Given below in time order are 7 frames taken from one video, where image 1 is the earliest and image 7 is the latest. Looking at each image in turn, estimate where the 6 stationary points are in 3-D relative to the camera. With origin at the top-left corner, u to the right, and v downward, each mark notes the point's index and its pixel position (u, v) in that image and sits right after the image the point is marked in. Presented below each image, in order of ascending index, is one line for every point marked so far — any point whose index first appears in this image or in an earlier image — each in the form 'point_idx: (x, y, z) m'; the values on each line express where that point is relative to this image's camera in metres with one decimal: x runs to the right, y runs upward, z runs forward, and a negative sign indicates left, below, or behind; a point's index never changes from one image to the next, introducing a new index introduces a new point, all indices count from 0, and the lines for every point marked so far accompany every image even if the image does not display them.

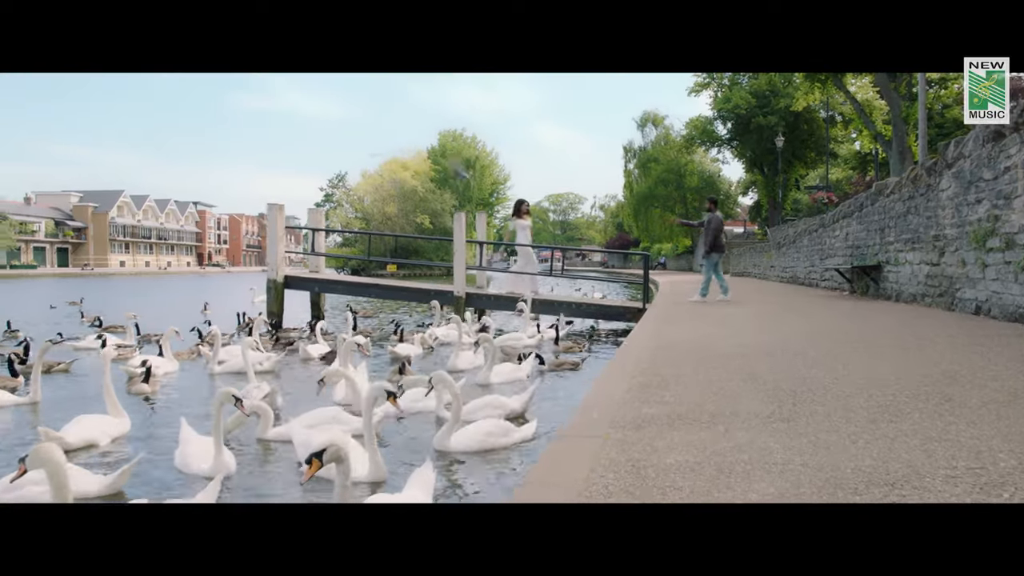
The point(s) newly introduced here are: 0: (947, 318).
0: (+5.9, -0.4, +10.3) m
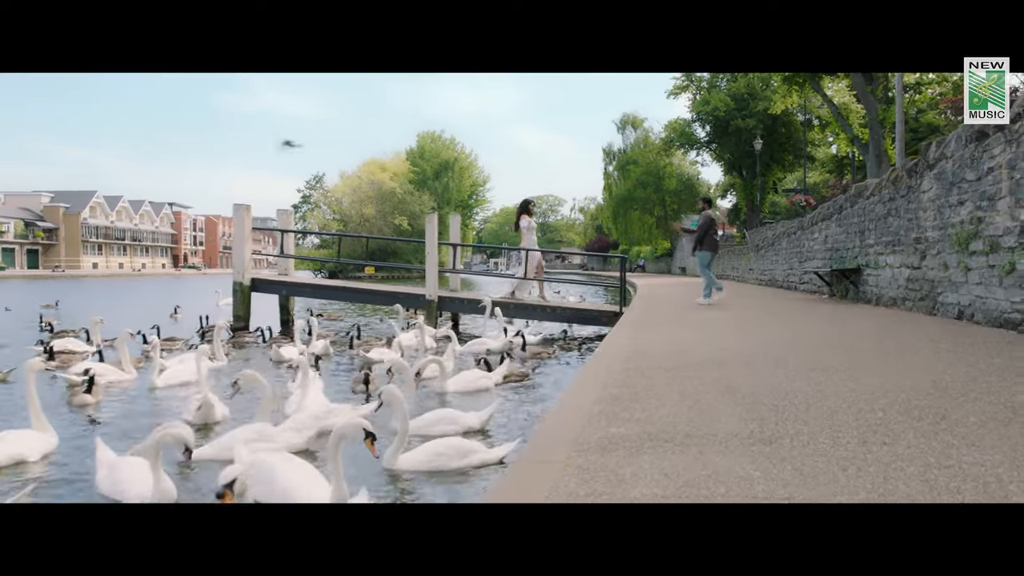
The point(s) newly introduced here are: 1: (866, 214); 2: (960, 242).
0: (+5.5, -0.5, +10.0) m
1: (+6.8, +1.5, +14.6) m
2: (+5.9, +0.6, +10.0) m
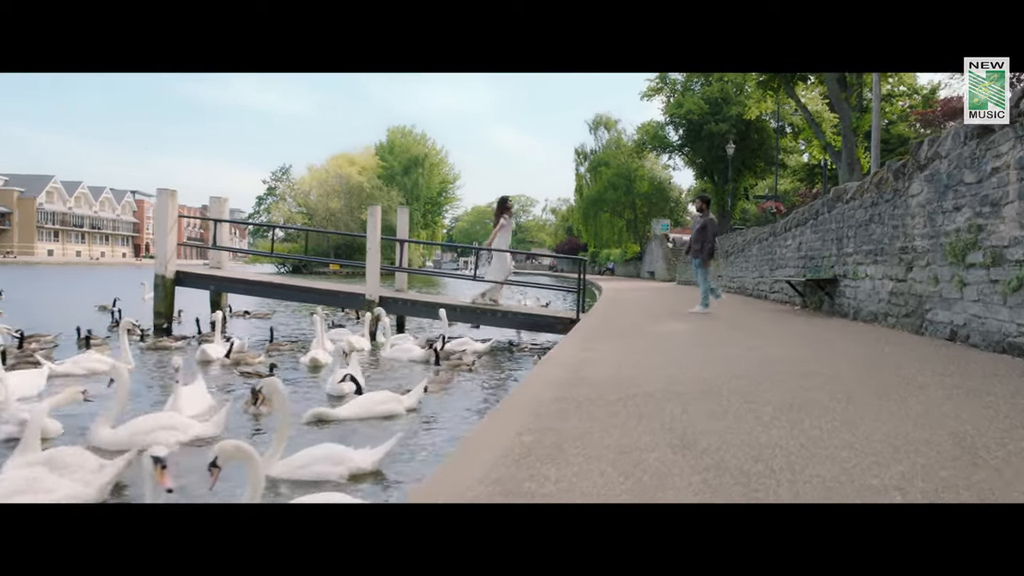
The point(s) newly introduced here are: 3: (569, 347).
0: (+4.7, -0.6, +8.8) m
1: (+5.9, +1.2, +13.4) m
2: (+5.1, +0.4, +8.8) m
3: (+0.6, -0.7, +8.5) m
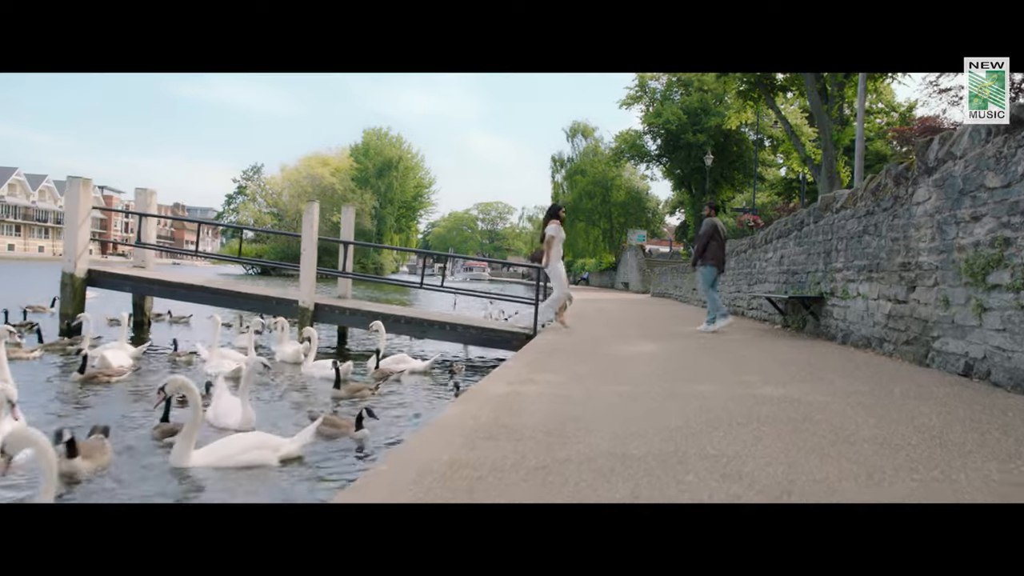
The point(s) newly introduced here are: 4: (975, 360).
0: (+4.0, -0.9, +7.3) m
1: (+5.1, +0.9, +12.0) m
2: (+4.5, +0.2, +7.3) m
3: (-0.1, -0.8, +6.9) m
4: (+4.4, -0.7, +7.2) m
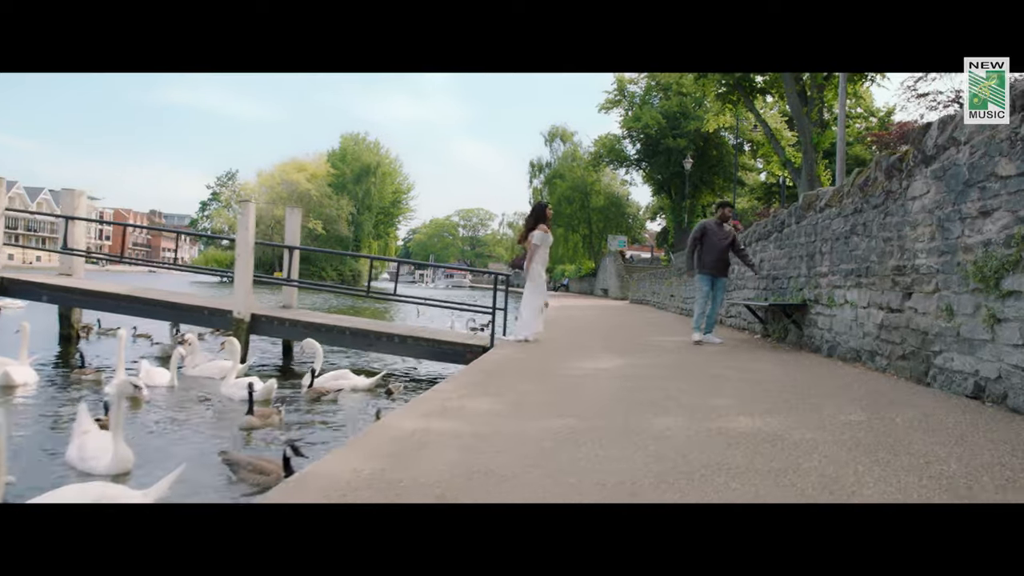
0: (+3.4, -0.9, +6.2) m
1: (+4.4, +0.8, +10.9) m
2: (+3.9, +0.1, +6.2) m
3: (-0.6, -0.9, +5.6) m
4: (+3.8, -0.7, +6.1) m
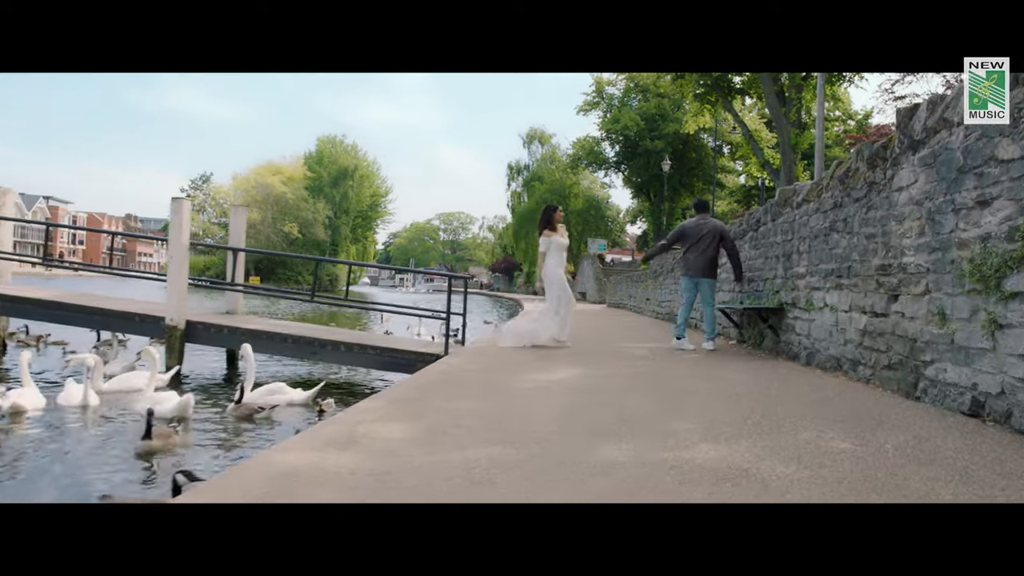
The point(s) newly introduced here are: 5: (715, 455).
0: (+2.9, -0.9, +5.3) m
1: (+3.8, +0.8, +10.1) m
2: (+3.3, +0.1, +5.4) m
3: (-1.1, -0.9, +4.7) m
4: (+3.3, -0.7, +5.3) m
5: (+1.2, -0.9, +4.1) m
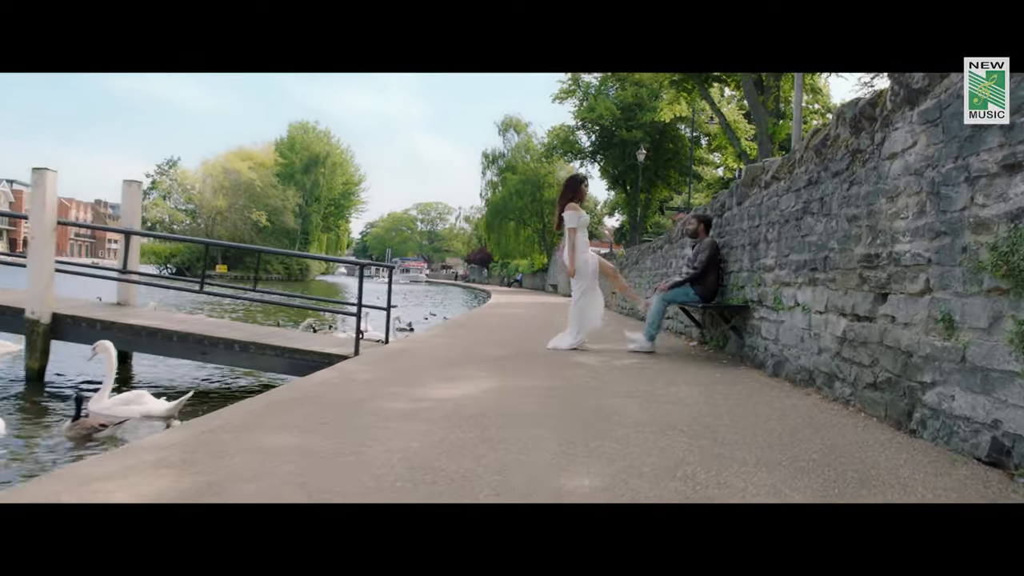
0: (+2.0, -0.9, +3.8) m
1: (+2.8, +0.8, +8.5) m
2: (+2.5, +0.1, +3.8) m
3: (-2.0, -0.8, +3.0) m
4: (+2.5, -0.7, +3.7) m
5: (+0.4, -0.9, +2.5) m
